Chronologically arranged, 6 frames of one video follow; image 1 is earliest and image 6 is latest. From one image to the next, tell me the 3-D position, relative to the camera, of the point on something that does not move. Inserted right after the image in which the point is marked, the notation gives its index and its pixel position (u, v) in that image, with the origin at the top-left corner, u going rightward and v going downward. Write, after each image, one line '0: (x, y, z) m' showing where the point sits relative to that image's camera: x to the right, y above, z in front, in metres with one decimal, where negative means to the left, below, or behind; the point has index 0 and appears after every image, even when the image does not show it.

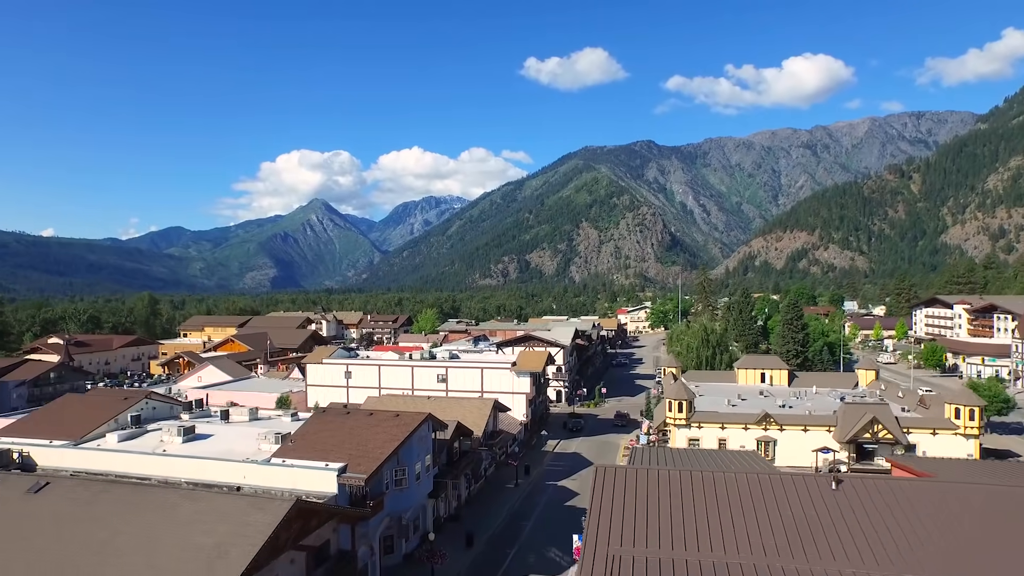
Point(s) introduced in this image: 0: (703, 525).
0: (+2.2, -2.4, +7.3) m
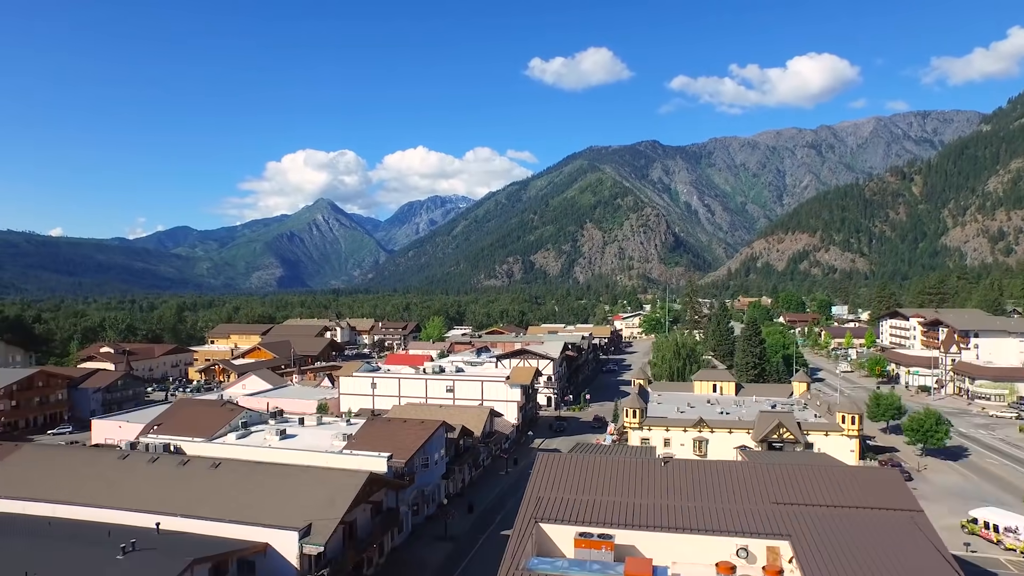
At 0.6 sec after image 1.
0: (+1.8, -3.7, +12.5) m
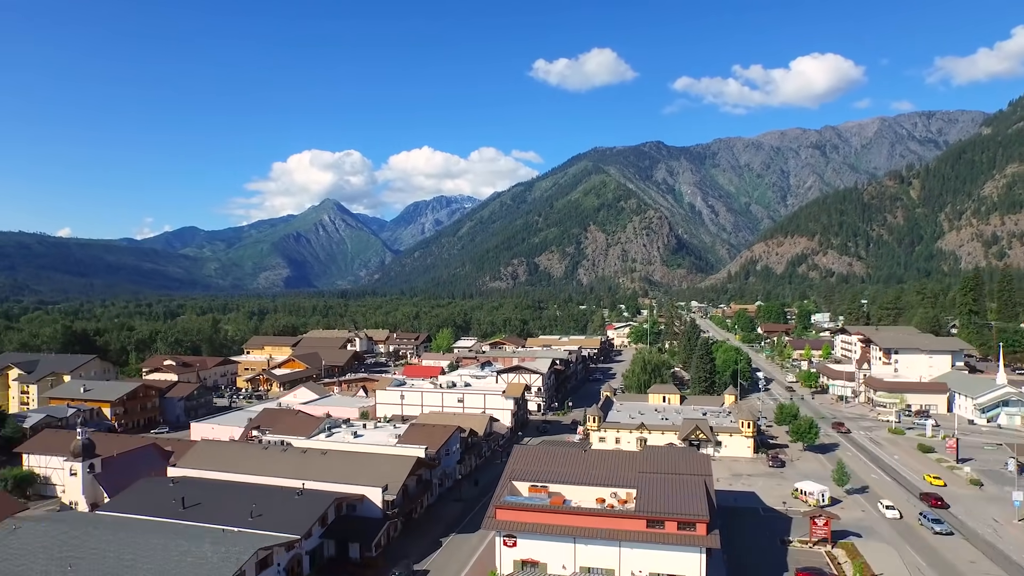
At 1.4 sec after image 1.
0: (+1.4, -5.8, +21.2) m
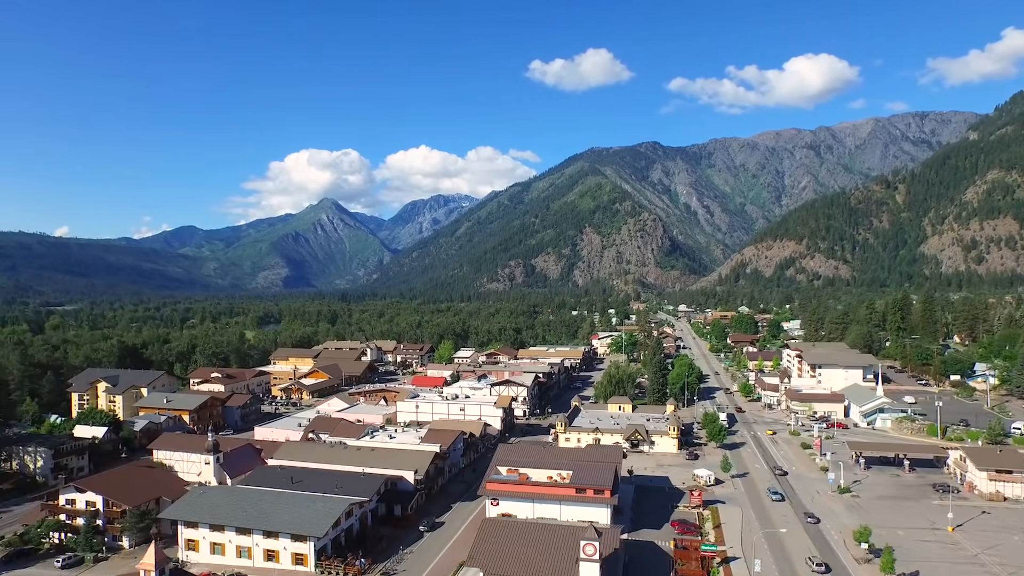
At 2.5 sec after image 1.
0: (+0.7, -8.5, +32.0) m
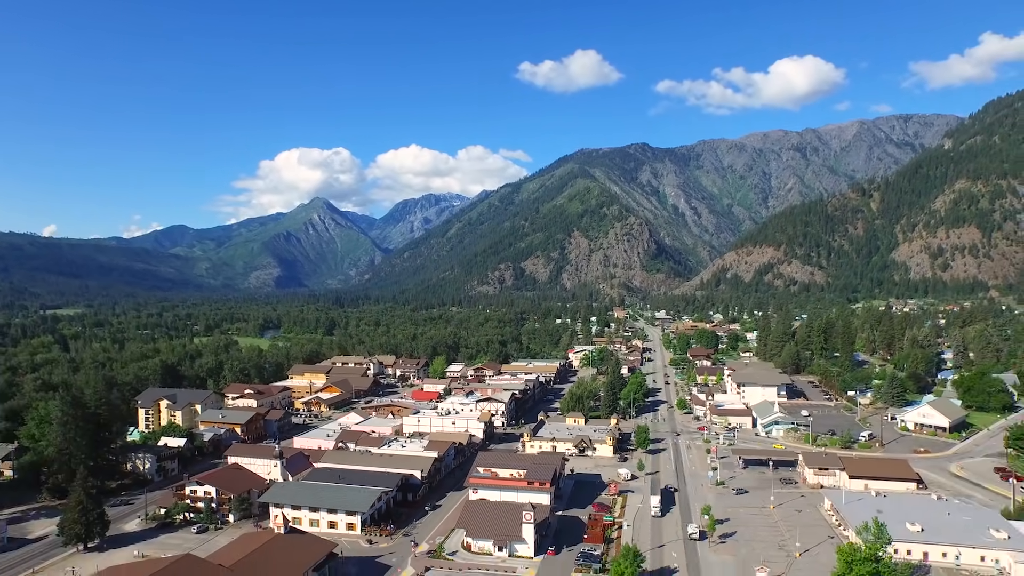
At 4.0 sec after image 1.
0: (-1.1, -12.7, +46.0) m
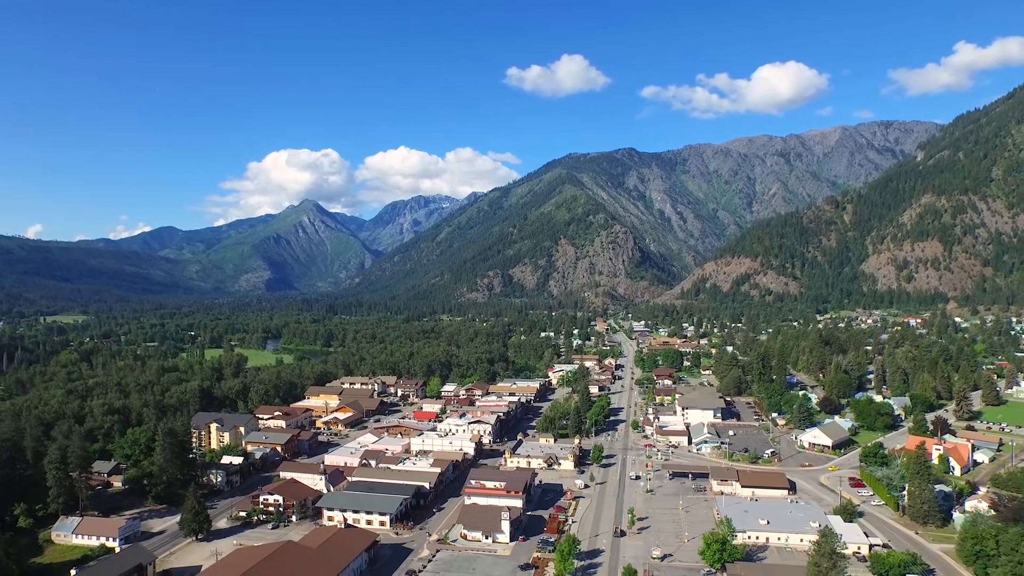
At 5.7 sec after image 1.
0: (-2.8, -18.7, +62.2) m
